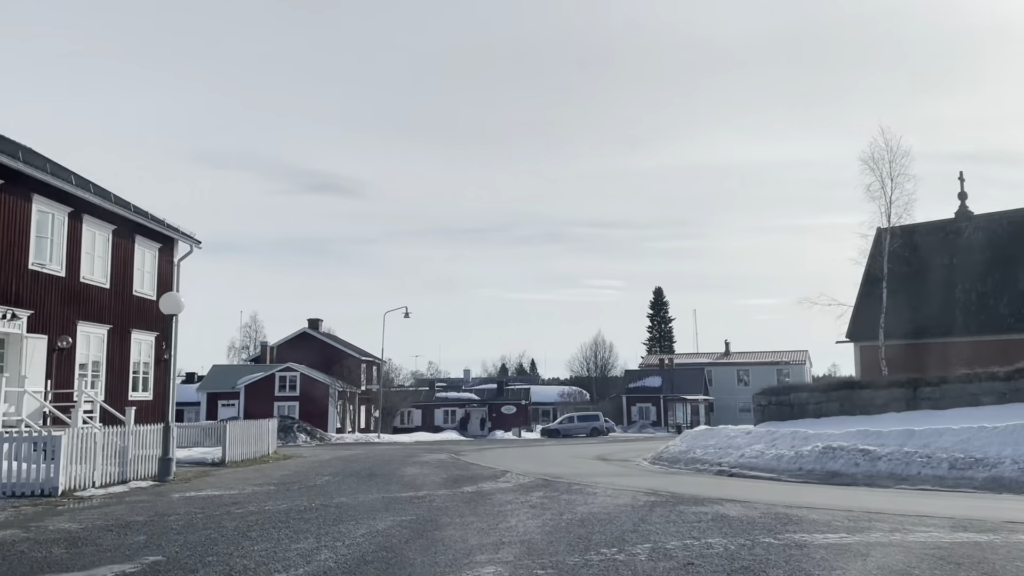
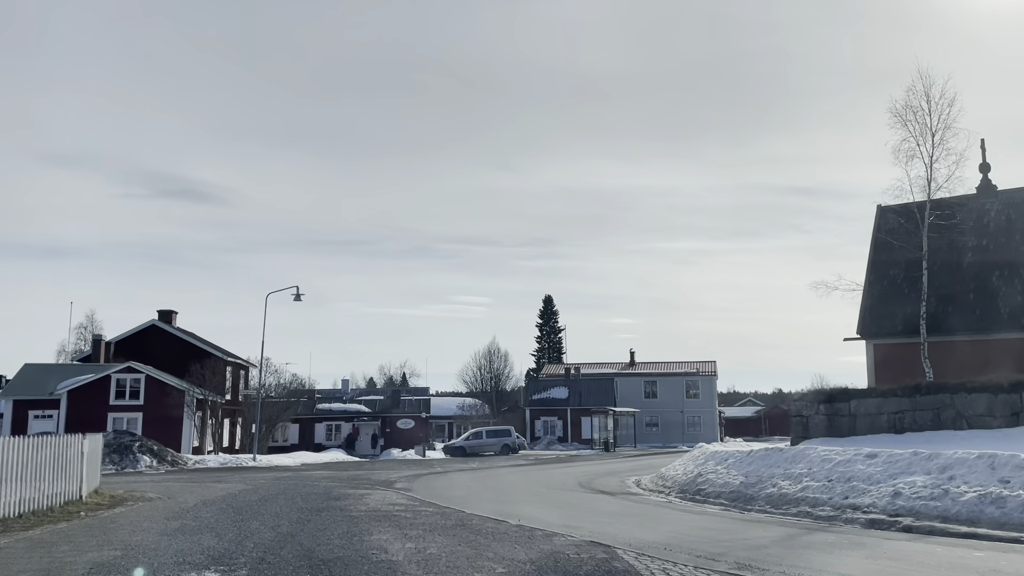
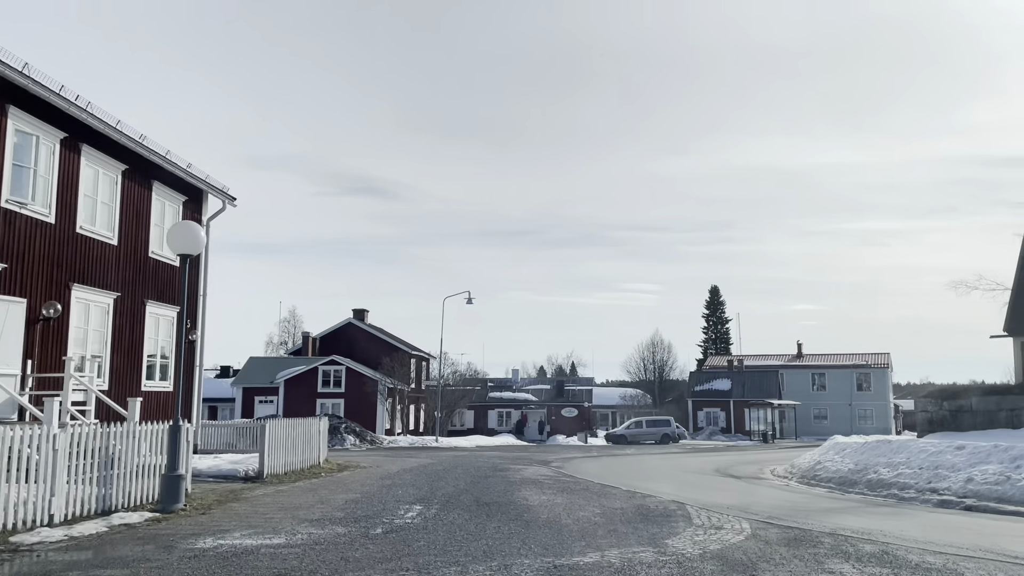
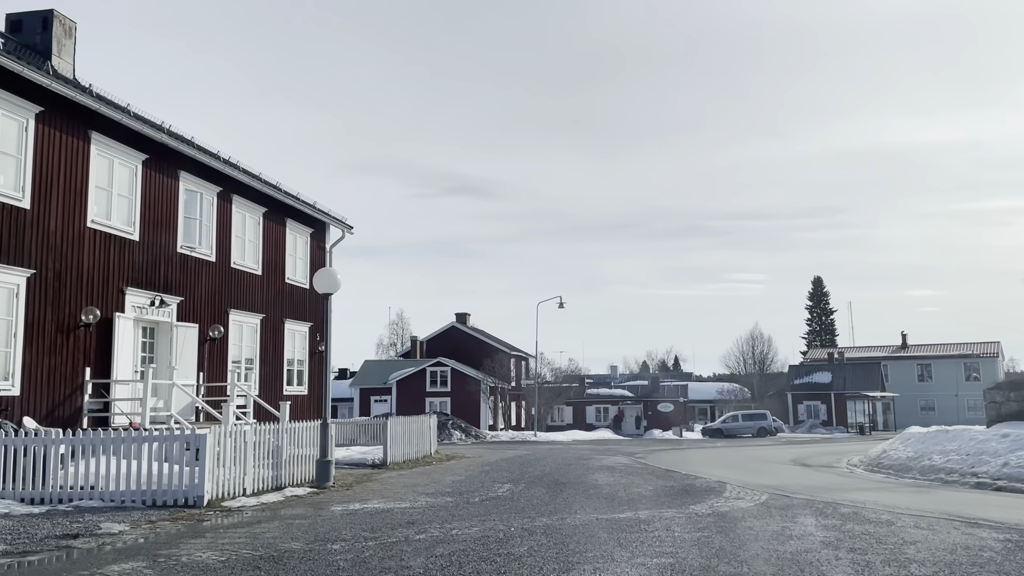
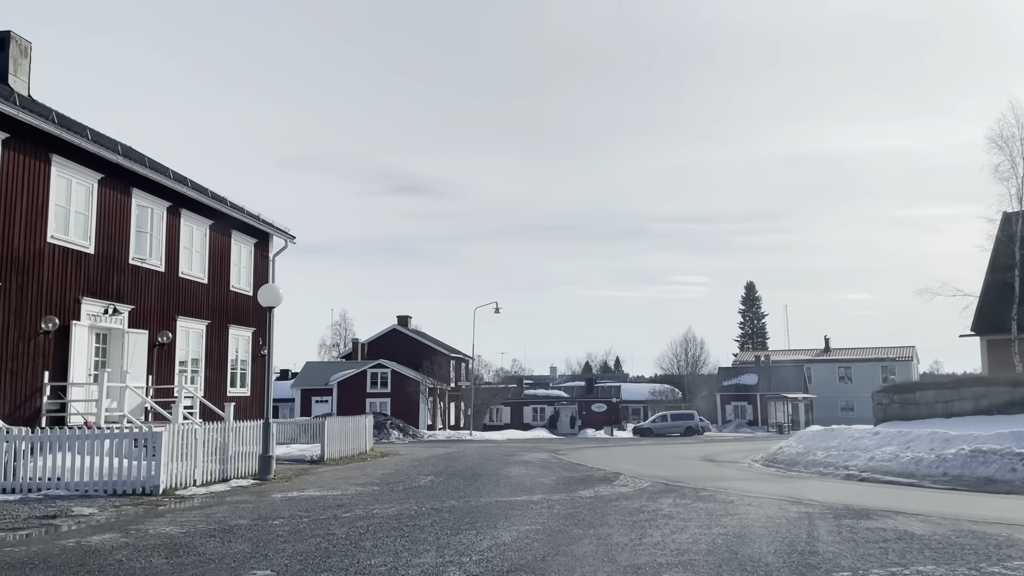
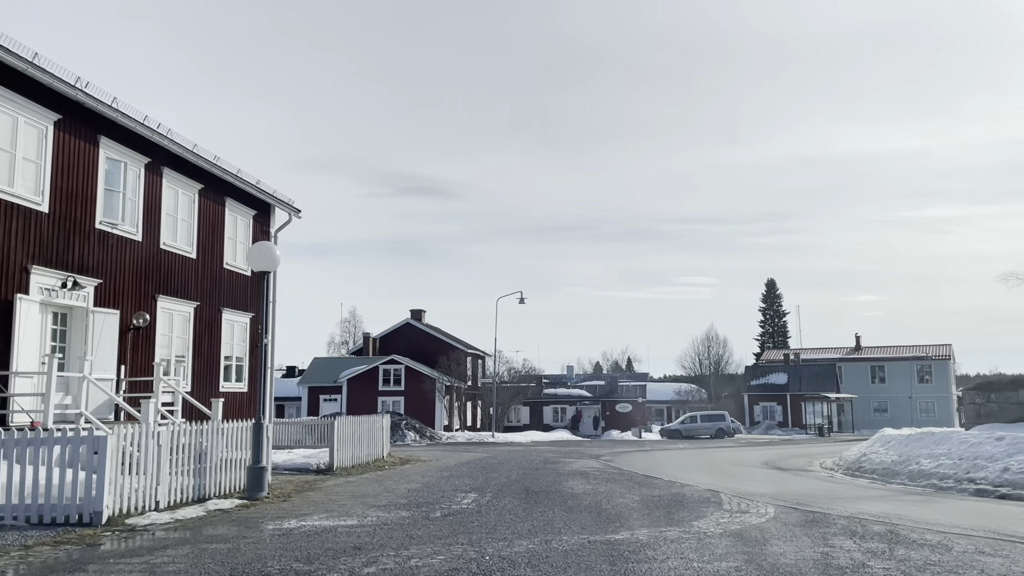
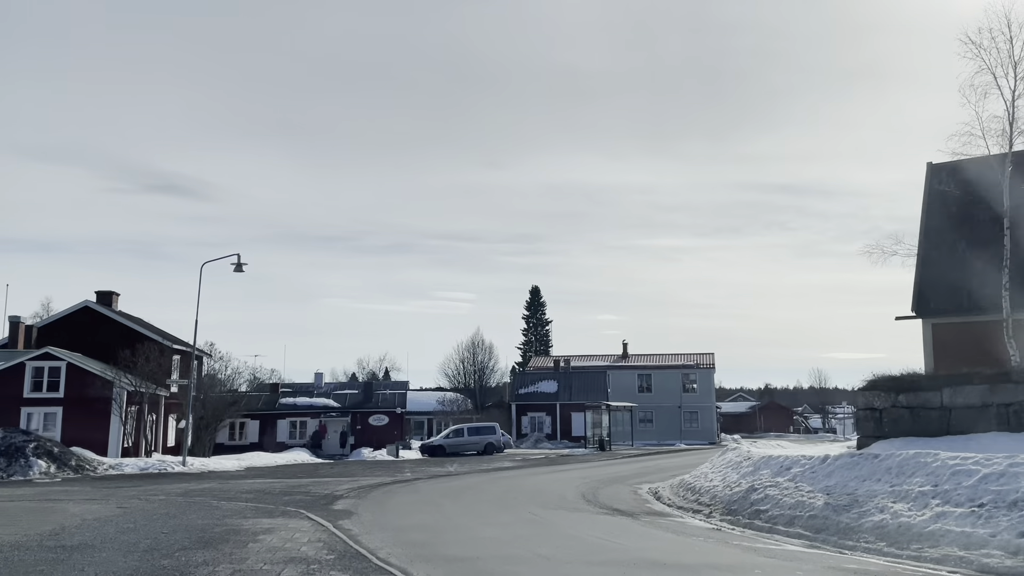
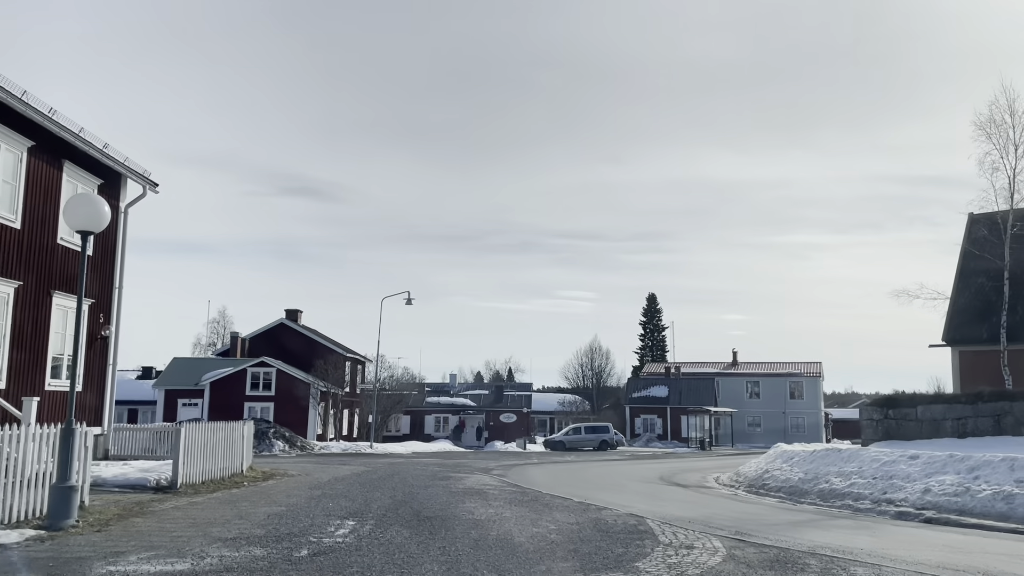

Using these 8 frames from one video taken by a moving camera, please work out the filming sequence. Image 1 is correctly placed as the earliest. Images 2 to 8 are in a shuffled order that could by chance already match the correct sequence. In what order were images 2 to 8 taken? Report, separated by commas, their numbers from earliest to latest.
5, 4, 6, 3, 8, 2, 7
